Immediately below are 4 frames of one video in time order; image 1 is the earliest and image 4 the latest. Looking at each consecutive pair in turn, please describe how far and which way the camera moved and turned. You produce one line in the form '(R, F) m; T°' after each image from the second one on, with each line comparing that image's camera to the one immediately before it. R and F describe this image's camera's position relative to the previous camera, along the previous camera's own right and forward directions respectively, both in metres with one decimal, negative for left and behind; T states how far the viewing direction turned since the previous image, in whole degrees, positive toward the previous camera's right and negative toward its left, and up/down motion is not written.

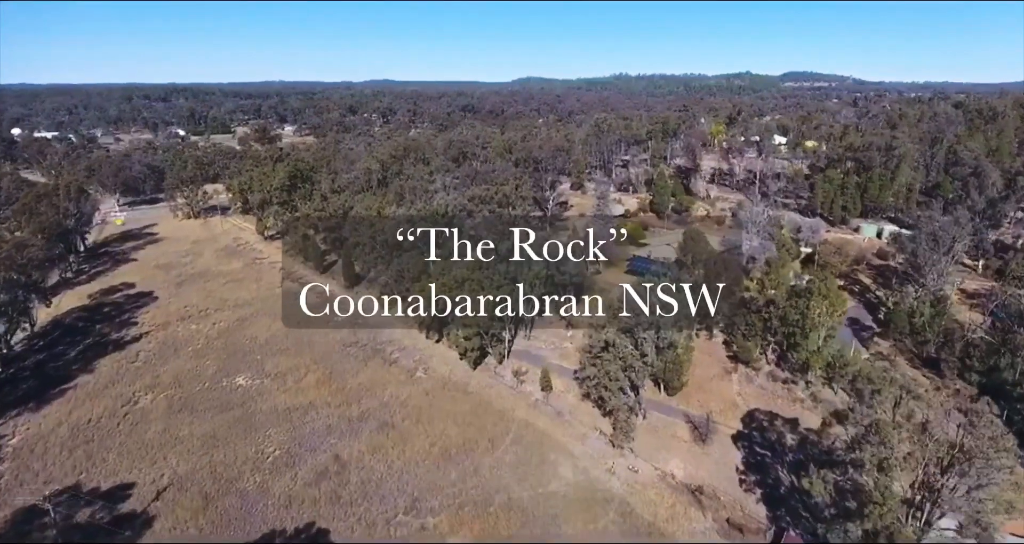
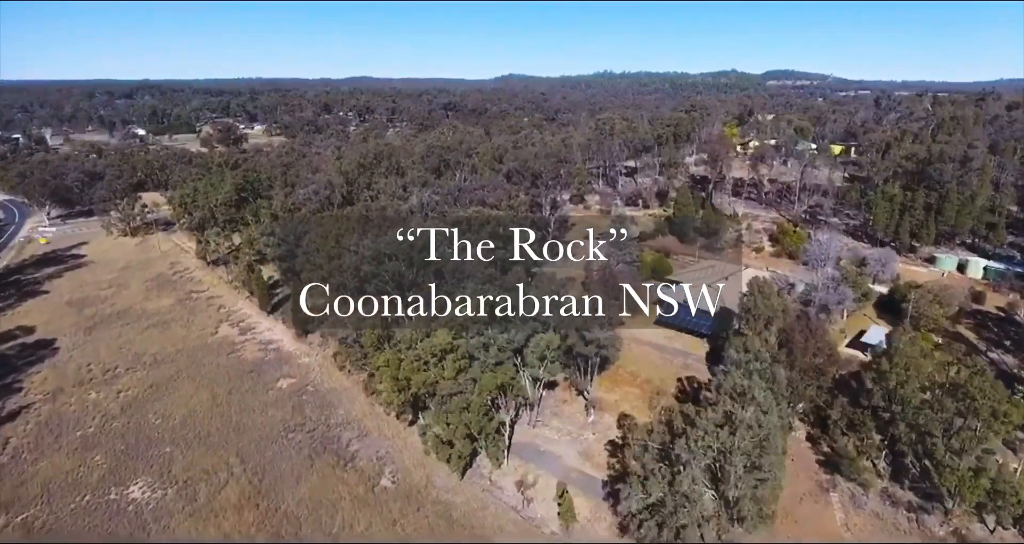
(-0.8, +9.7) m; +2°
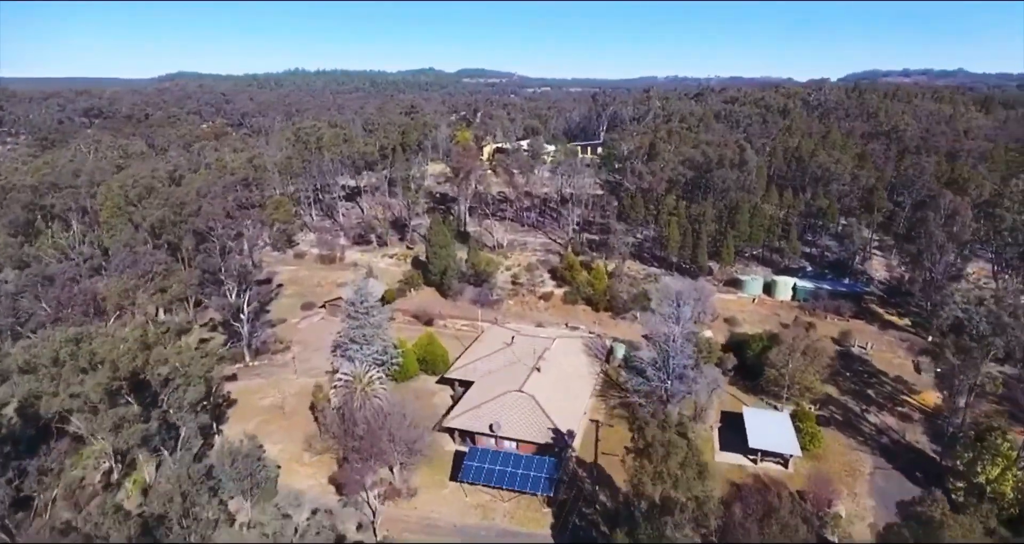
(+2.0, +14.1) m; +26°
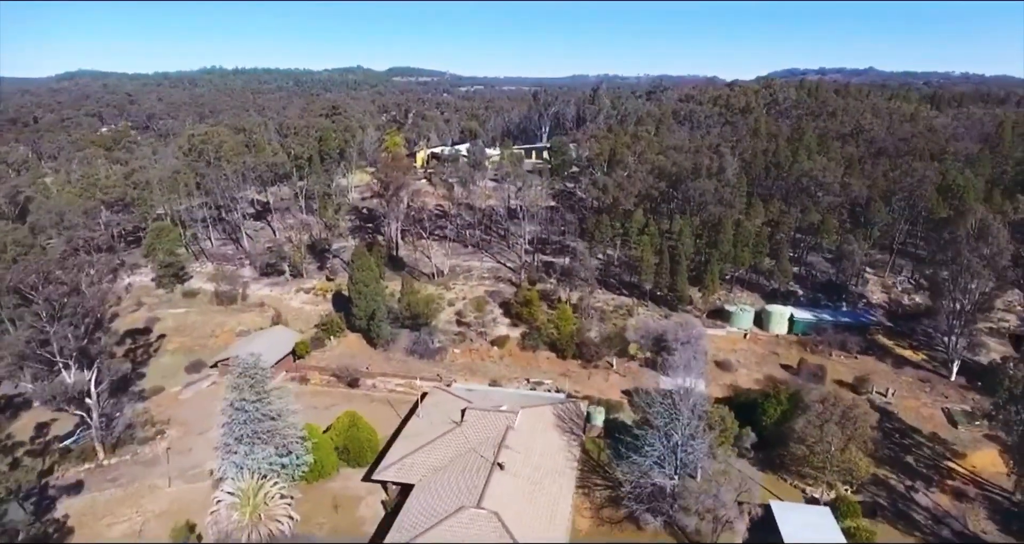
(-0.2, +6.0) m; +6°
